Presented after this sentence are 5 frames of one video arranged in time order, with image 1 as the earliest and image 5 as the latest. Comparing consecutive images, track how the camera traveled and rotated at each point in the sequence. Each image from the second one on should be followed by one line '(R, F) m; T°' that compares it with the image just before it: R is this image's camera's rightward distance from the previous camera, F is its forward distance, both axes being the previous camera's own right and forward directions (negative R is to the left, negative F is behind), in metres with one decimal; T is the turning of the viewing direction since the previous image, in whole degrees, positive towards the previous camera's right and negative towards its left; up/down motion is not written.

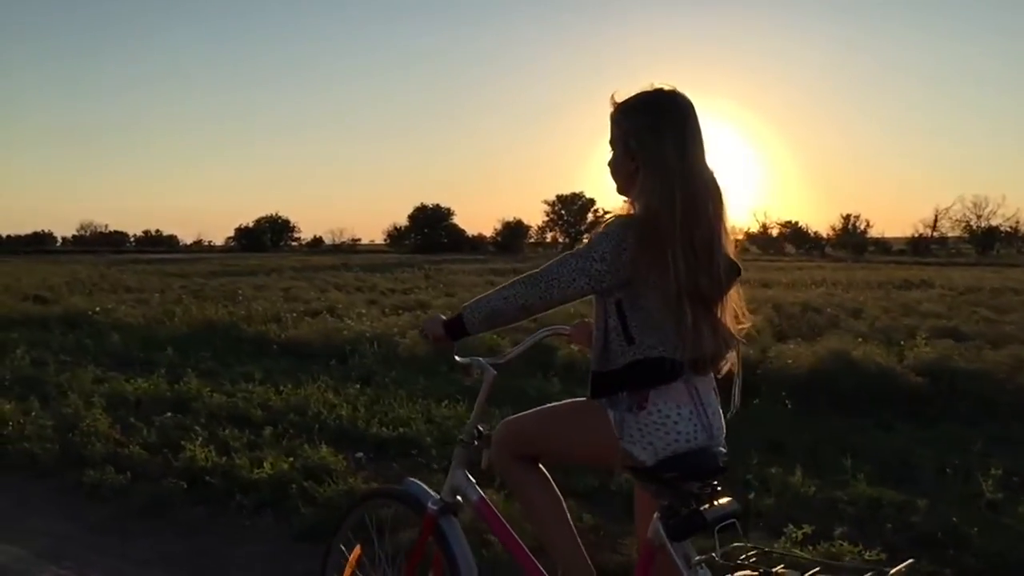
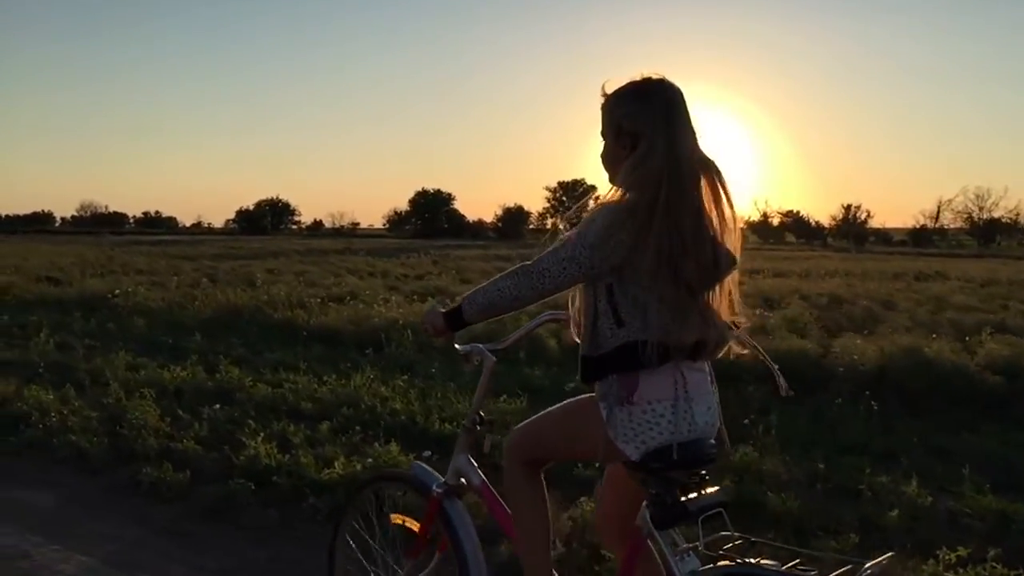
(-0.6, +0.4) m; 0°
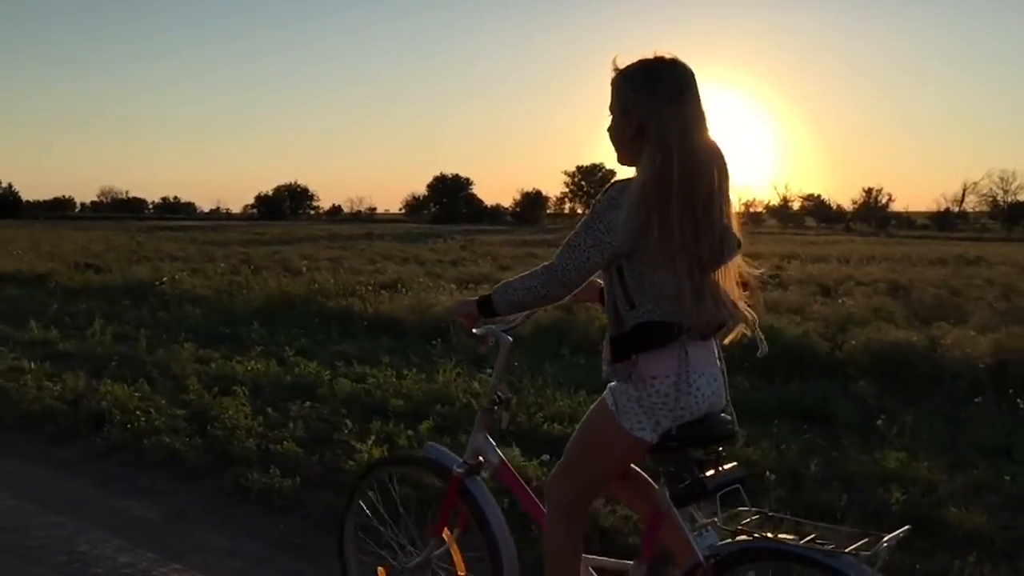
(-0.7, +0.5) m; -1°
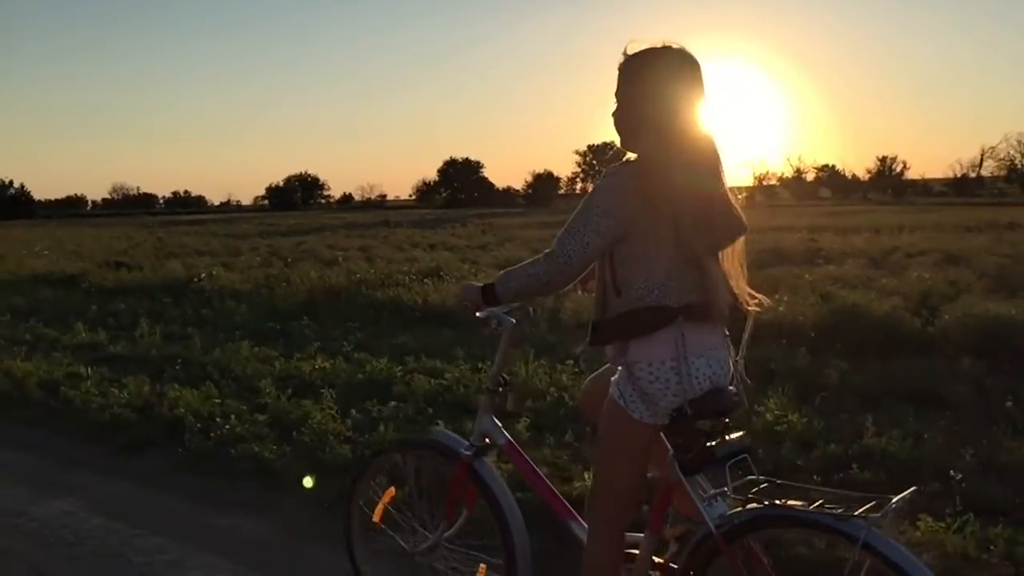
(-0.6, +0.4) m; -1°
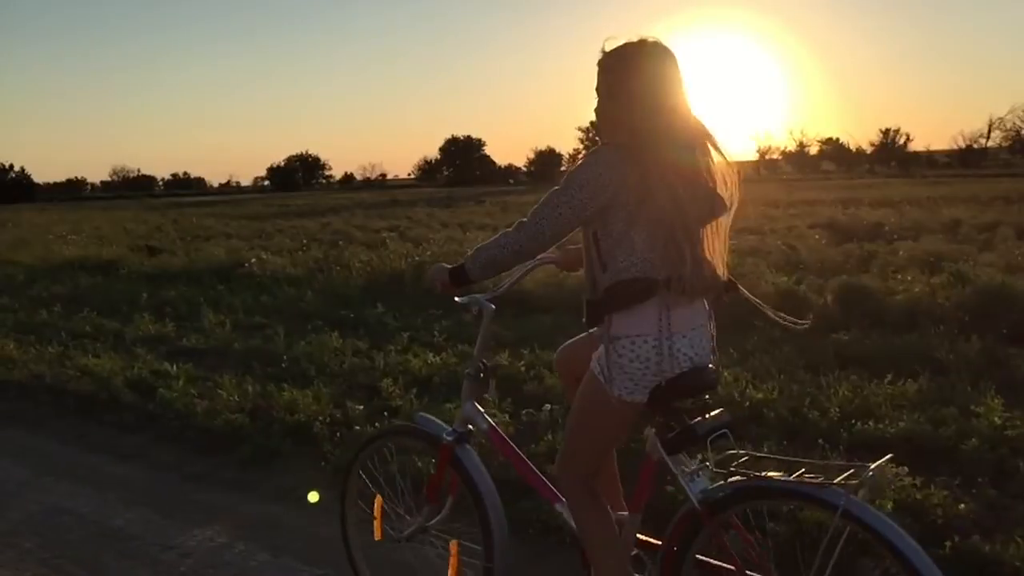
(-1.1, +0.8) m; 0°
